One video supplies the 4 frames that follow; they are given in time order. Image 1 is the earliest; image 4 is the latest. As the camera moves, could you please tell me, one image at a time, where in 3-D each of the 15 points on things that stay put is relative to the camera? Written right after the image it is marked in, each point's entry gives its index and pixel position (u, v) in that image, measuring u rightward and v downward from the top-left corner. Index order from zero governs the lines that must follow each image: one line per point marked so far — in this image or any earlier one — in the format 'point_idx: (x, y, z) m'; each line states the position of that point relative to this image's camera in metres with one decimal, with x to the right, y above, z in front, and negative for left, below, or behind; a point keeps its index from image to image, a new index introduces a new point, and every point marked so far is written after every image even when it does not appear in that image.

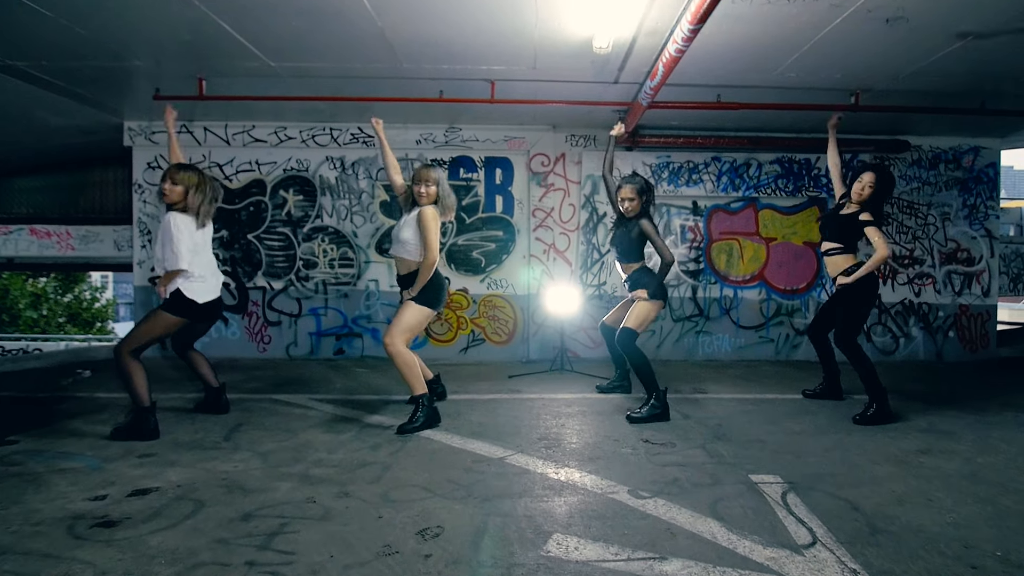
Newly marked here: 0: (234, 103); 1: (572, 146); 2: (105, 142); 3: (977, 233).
0: (-3.0, +2.0, +6.1) m
1: (+0.8, +1.8, +6.9) m
2: (-5.4, +2.0, +7.3) m
3: (+6.1, +0.7, +6.9) m
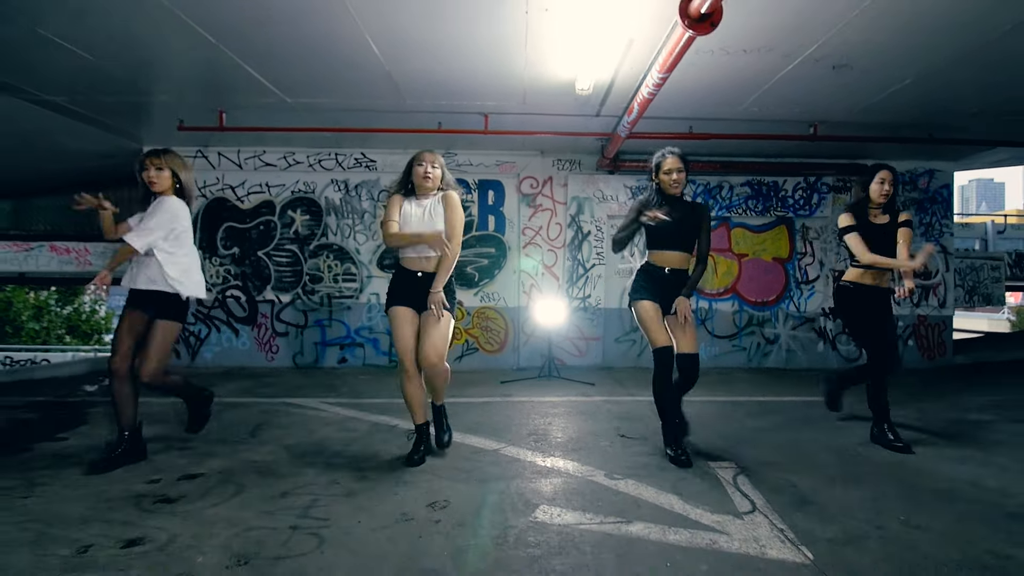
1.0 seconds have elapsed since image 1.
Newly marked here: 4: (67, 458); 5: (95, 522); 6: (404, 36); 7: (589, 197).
0: (-3.1, +1.9, +6.6) m
1: (+0.6, +1.6, +7.4) m
2: (-5.5, +1.8, +7.8) m
3: (+6.0, +0.6, +7.6) m
4: (-2.9, -1.1, +3.6) m
5: (-2.0, -1.1, +2.7) m
6: (-0.8, +1.9, +4.2) m
7: (+1.0, +1.2, +7.4) m
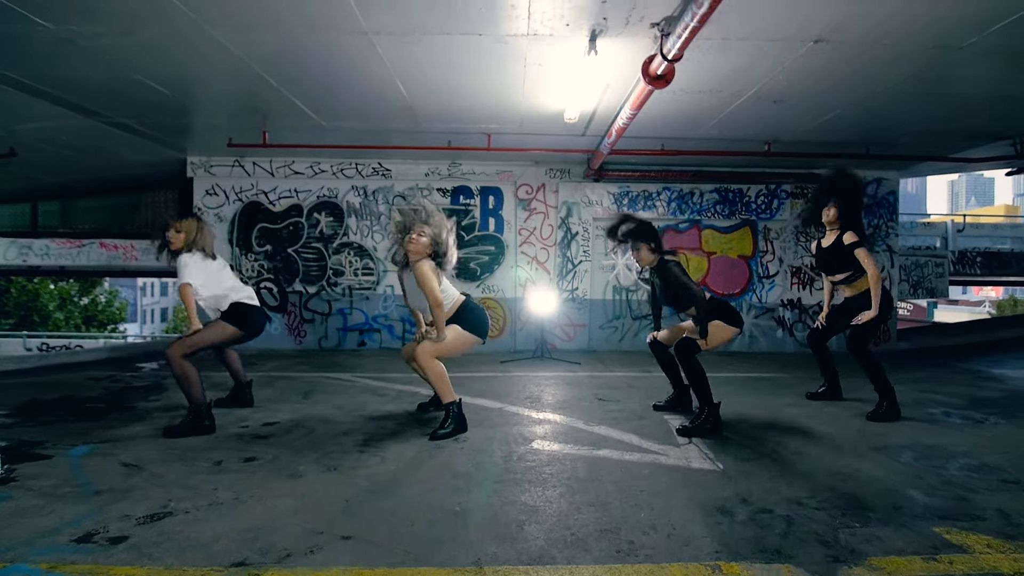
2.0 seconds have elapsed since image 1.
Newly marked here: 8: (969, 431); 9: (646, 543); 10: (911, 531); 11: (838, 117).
0: (-3.1, +2.0, +7.6) m
1: (+0.6, +1.7, +8.5) m
2: (-5.5, +1.9, +8.7) m
3: (+5.9, +0.6, +8.7) m
4: (-2.9, -1.1, +4.7) m
5: (-2.0, -1.1, +3.7) m
6: (-0.8, +2.0, +5.2) m
7: (+1.0, +1.3, +8.4) m
8: (+3.7, -1.2, +4.4) m
9: (+0.6, -1.2, +2.5) m
10: (+2.0, -1.2, +2.7) m
11: (+3.7, +1.9, +6.1) m
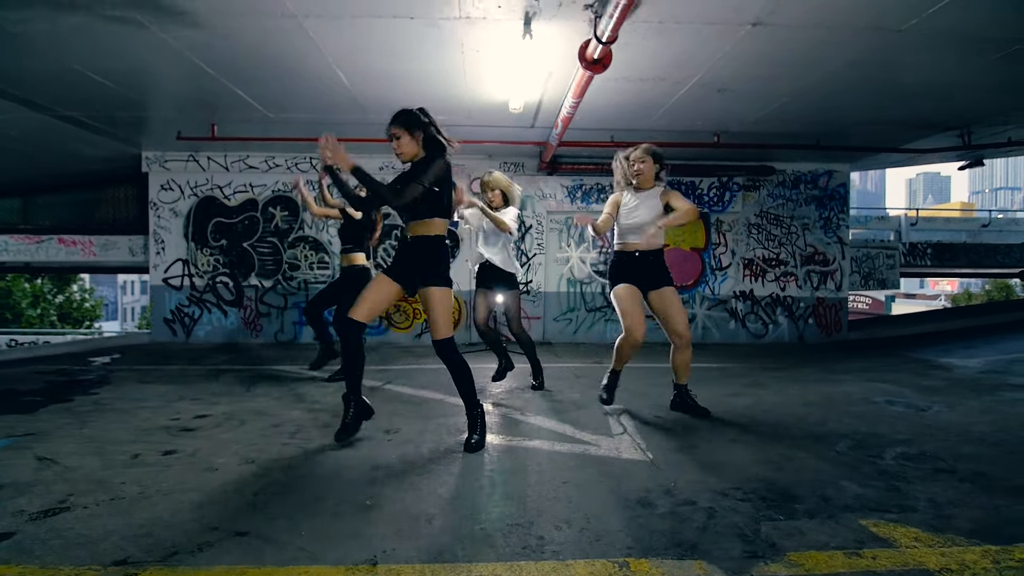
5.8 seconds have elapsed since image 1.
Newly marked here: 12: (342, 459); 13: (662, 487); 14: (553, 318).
0: (-3.8, +2.0, +7.4) m
1: (-0.1, +1.8, +8.4) m
2: (-6.2, +2.0, +8.5) m
3: (+5.3, +0.8, +8.8) m
4: (-3.4, -1.0, +4.5) m
5: (-2.5, -1.0, +3.6) m
6: (-1.4, +2.1, +5.1) m
7: (+0.3, +1.4, +8.4) m
8: (+3.2, -1.1, +4.4) m
9: (+0.2, -1.1, +2.4) m
10: (+1.6, -1.1, +2.7) m
11: (+3.1, +2.1, +6.1) m
12: (-1.0, -1.1, +3.3) m
13: (+0.8, -1.1, +3.0) m
14: (+0.7, -0.5, +8.4) m
